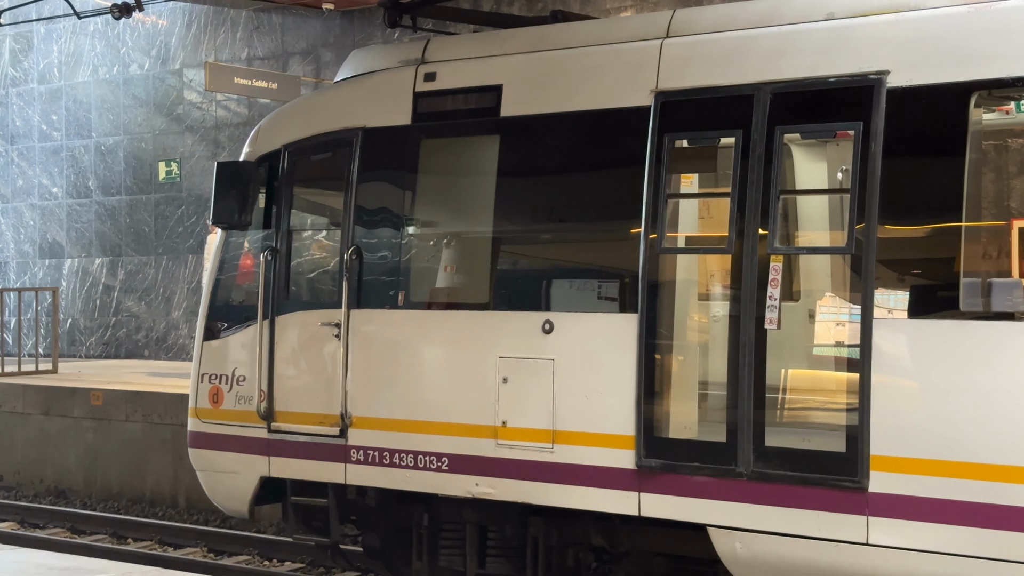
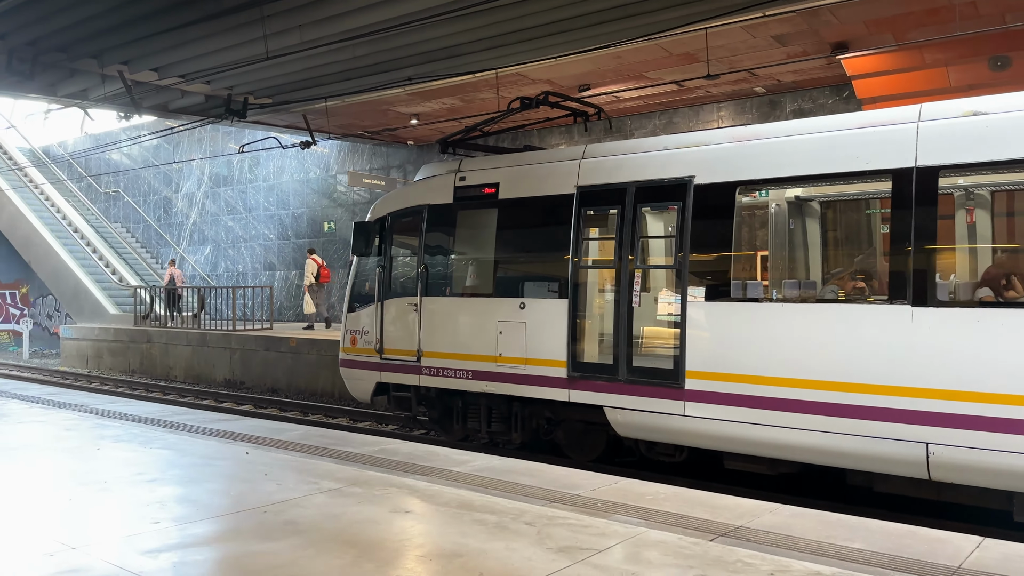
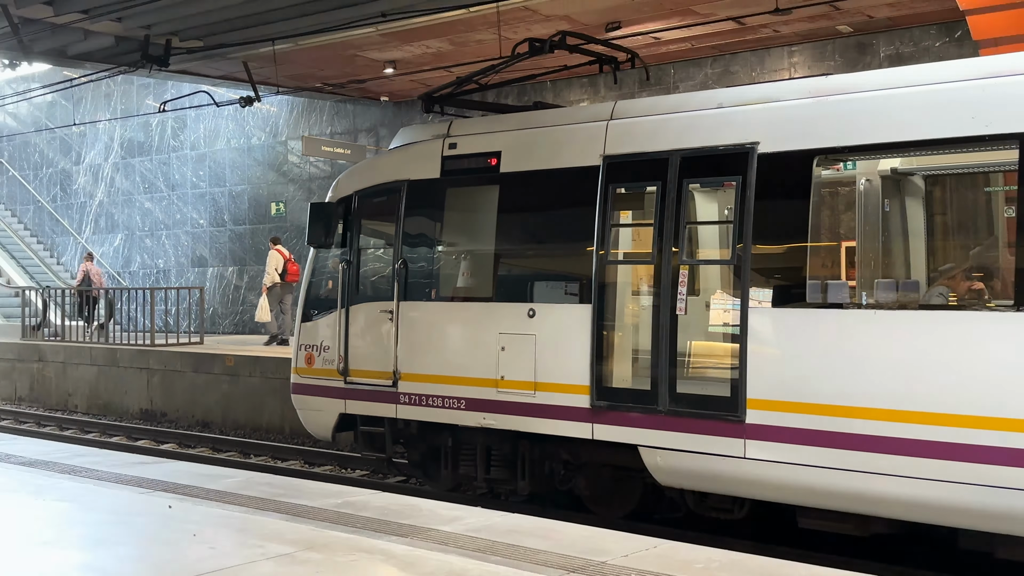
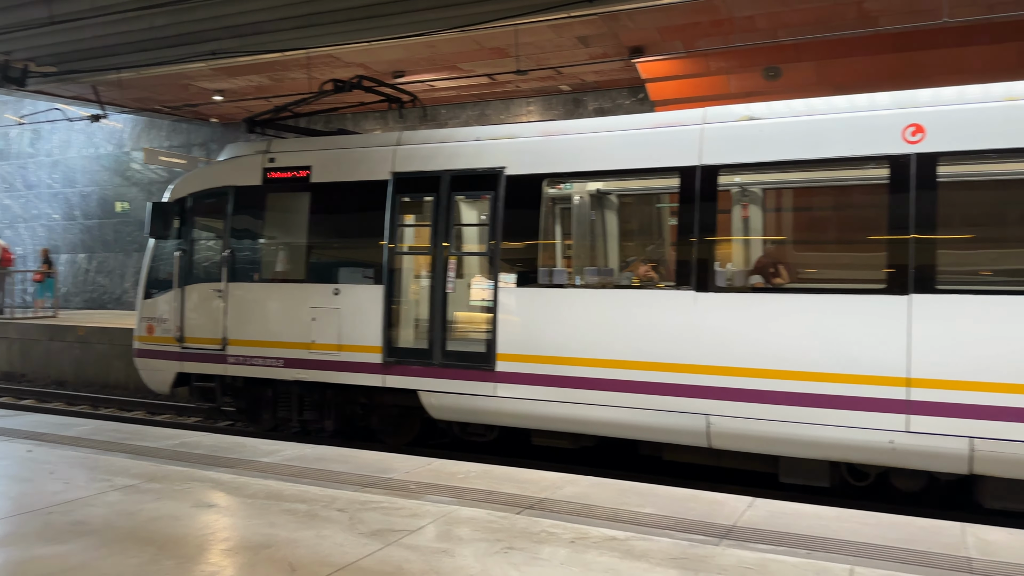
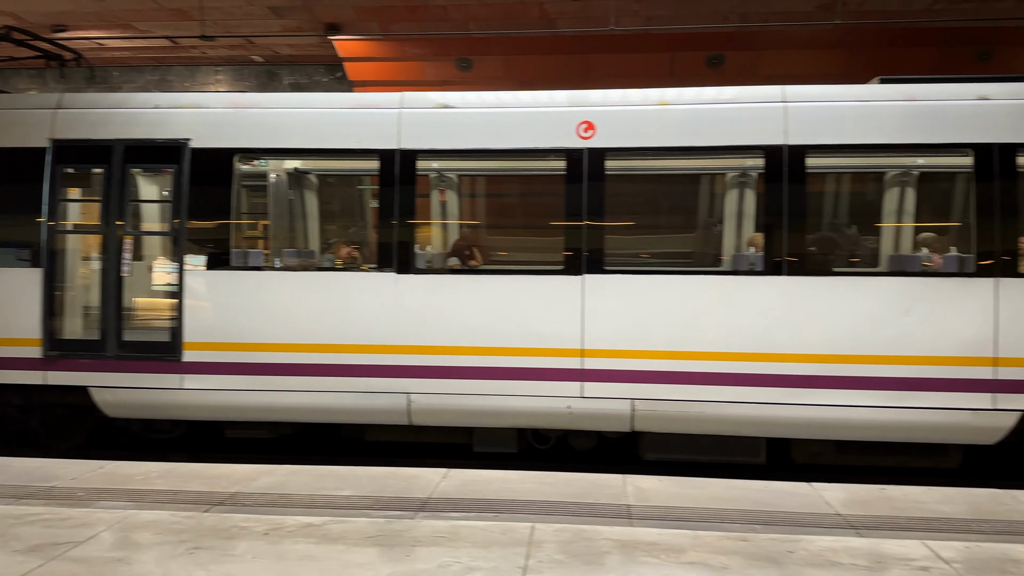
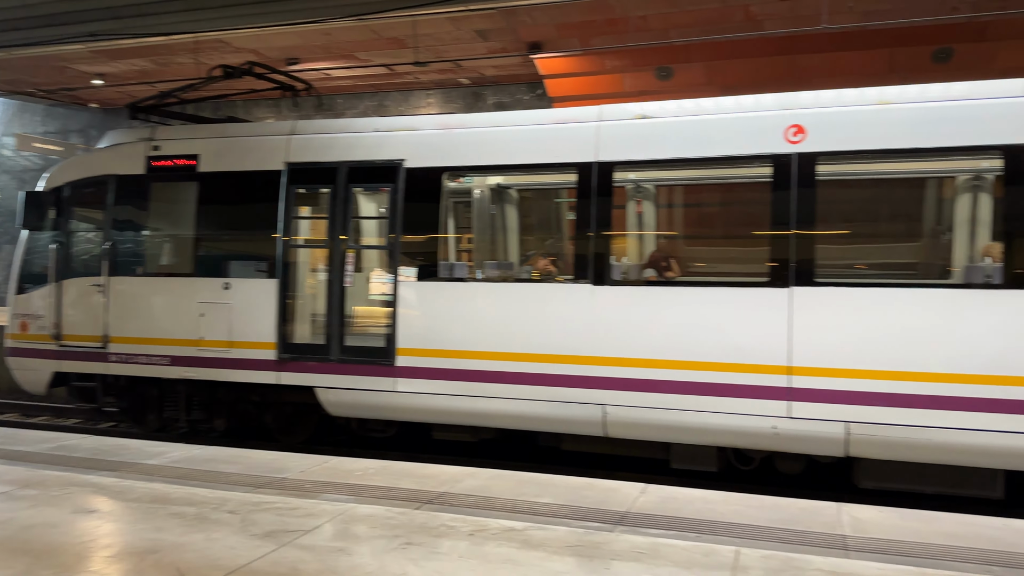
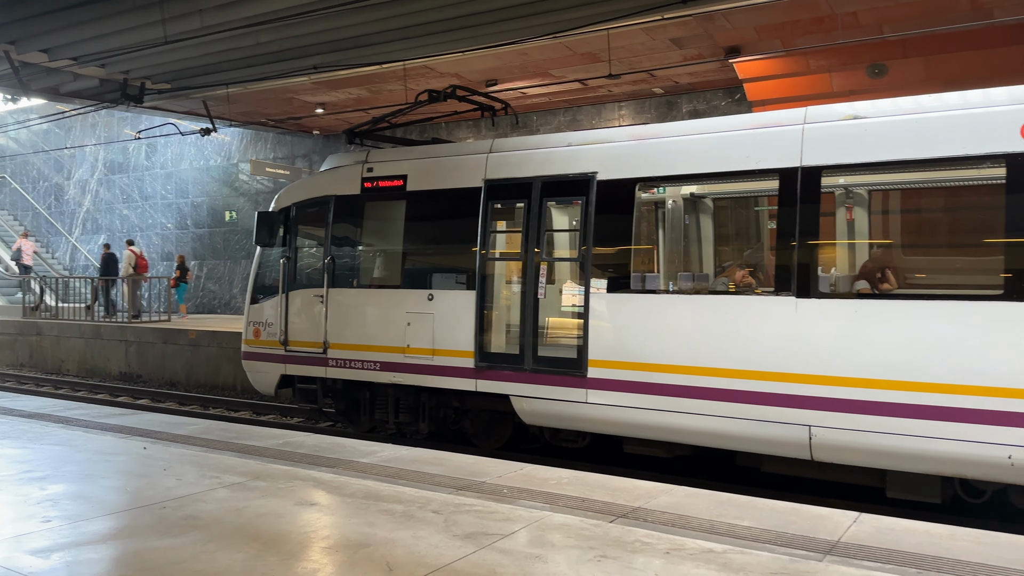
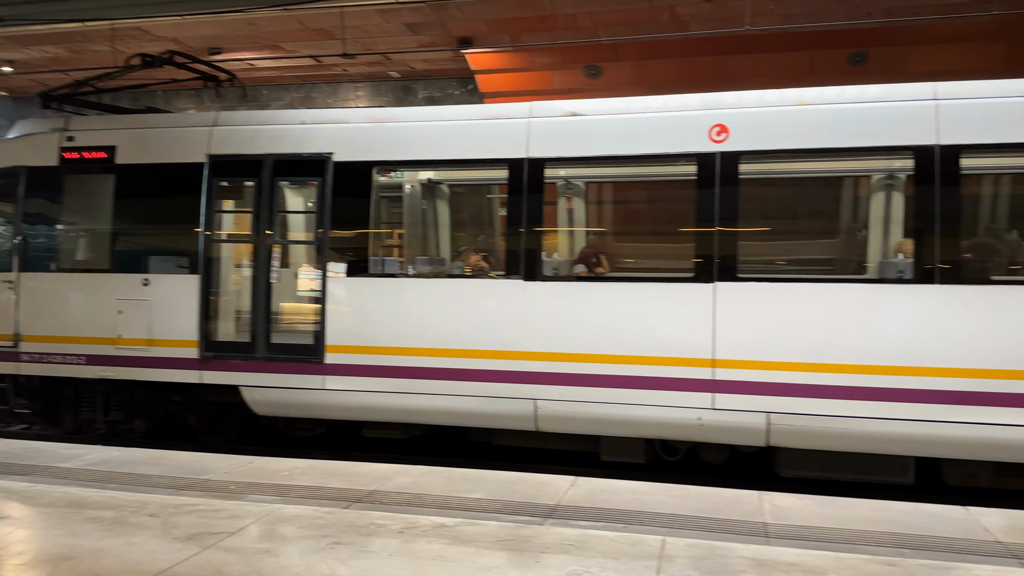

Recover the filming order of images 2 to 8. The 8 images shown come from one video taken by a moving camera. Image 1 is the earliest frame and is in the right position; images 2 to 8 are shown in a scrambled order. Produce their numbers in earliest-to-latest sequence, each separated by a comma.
3, 2, 7, 4, 6, 8, 5
